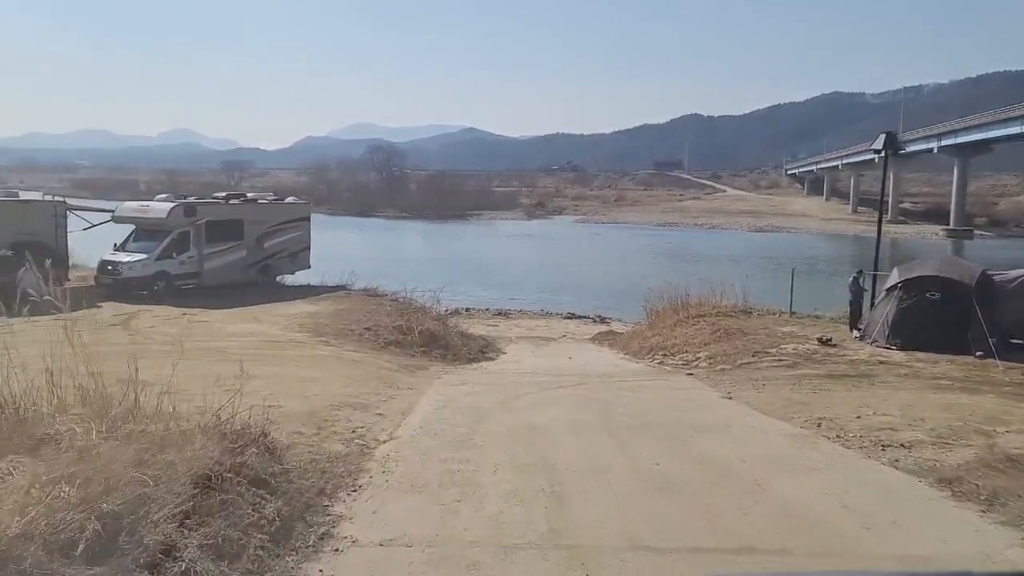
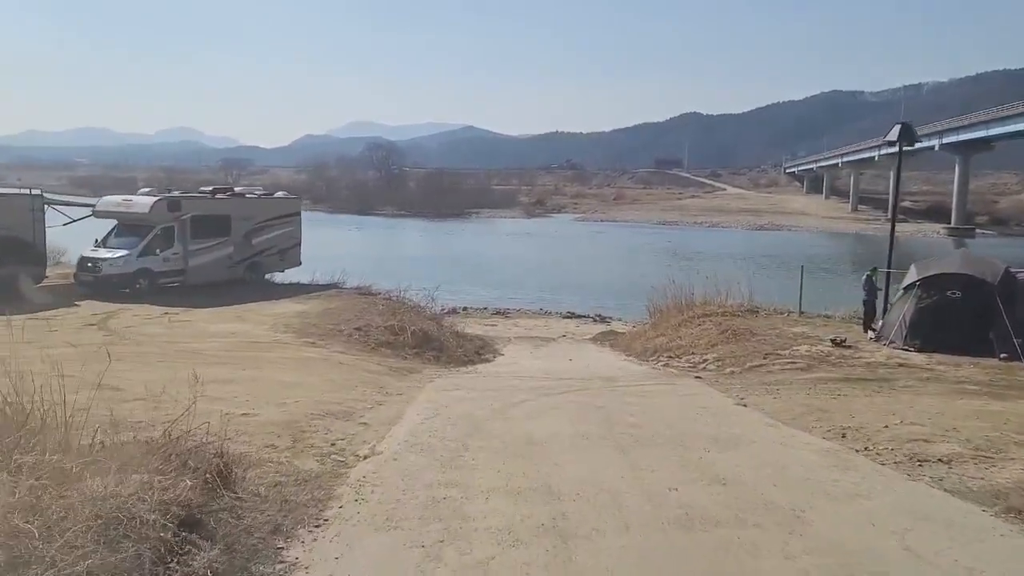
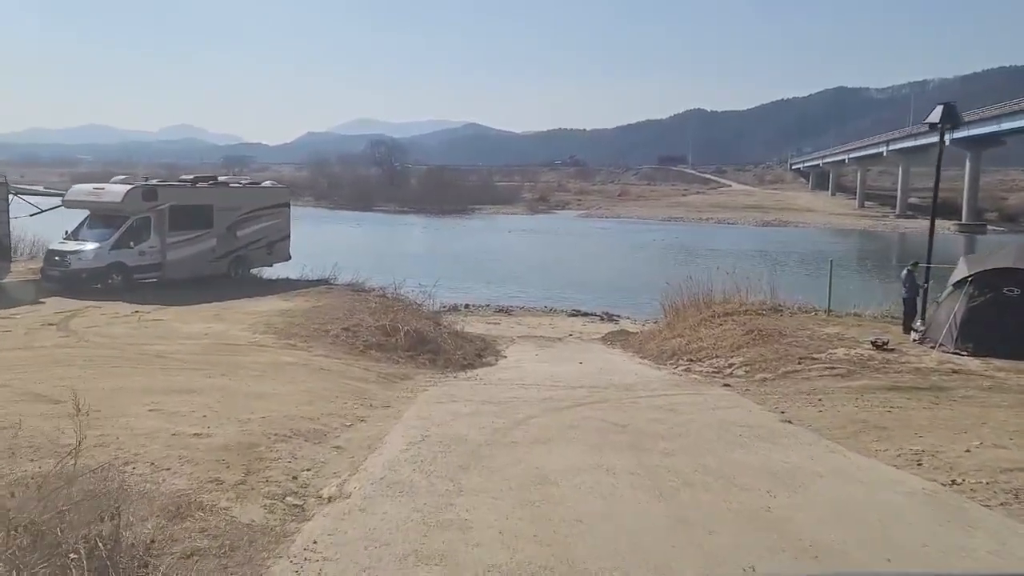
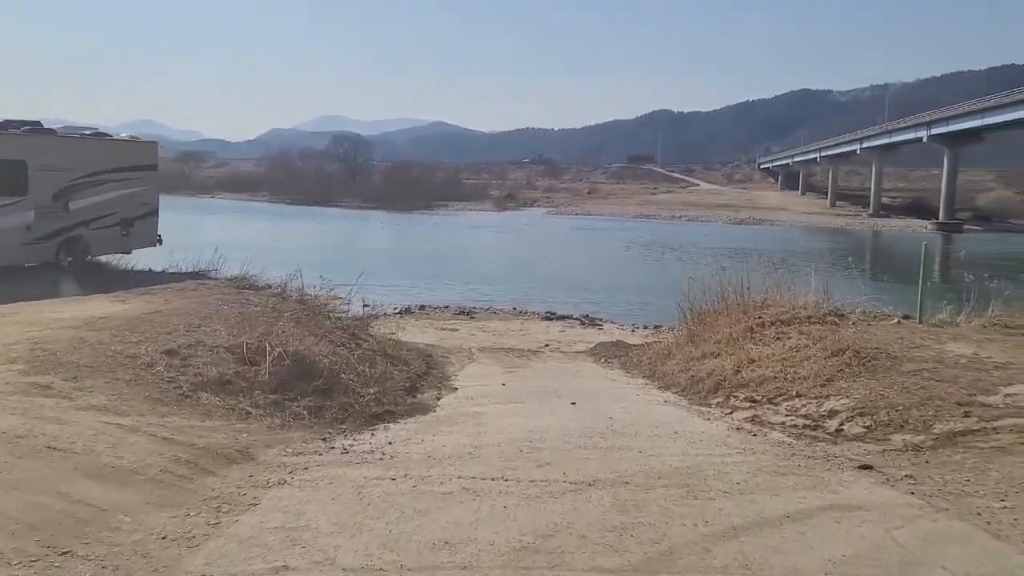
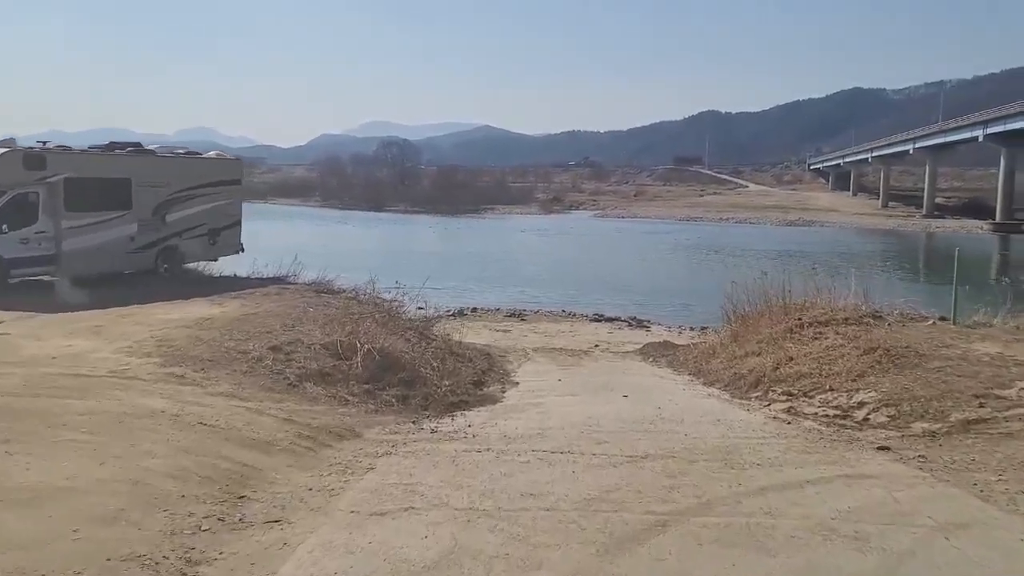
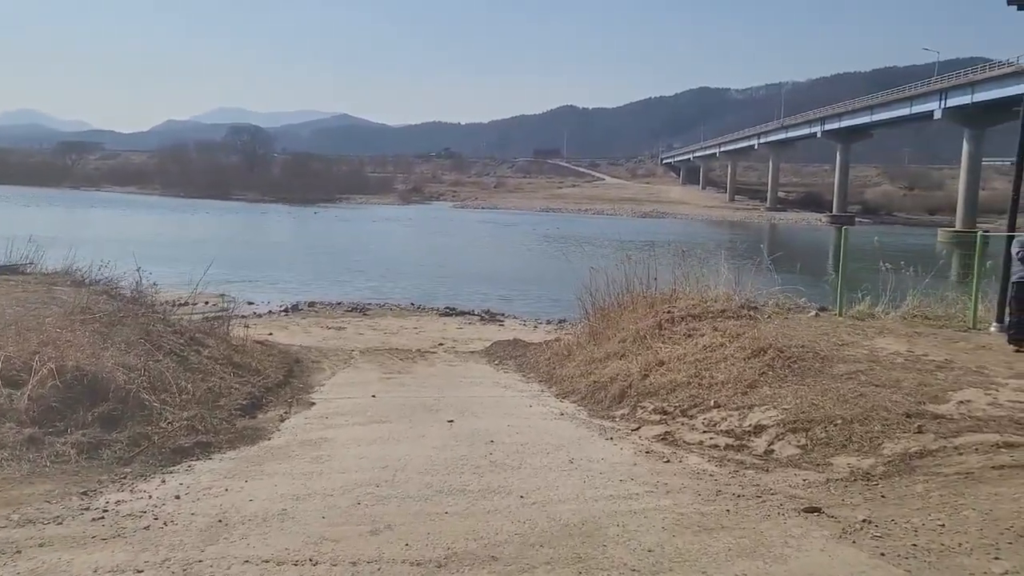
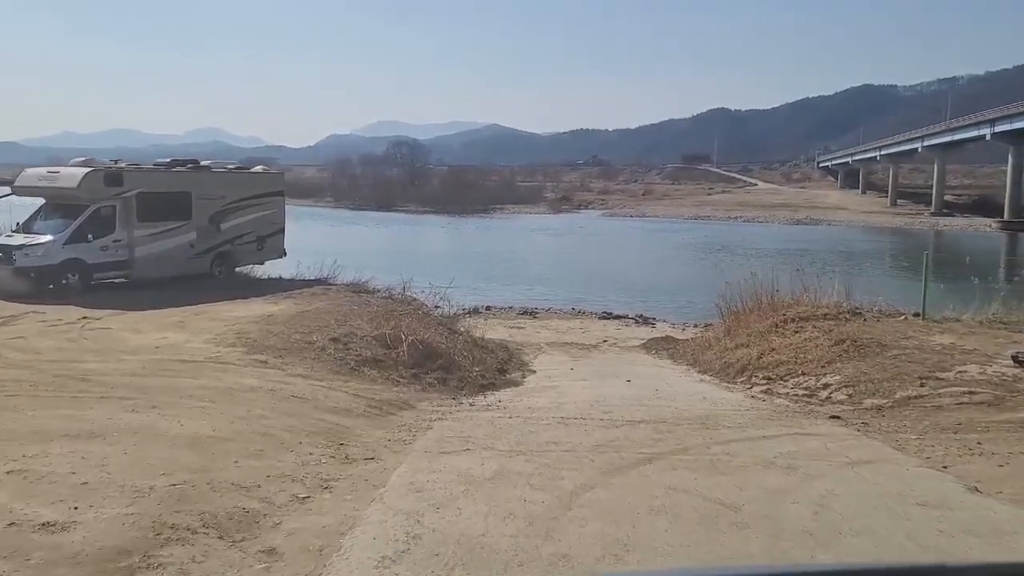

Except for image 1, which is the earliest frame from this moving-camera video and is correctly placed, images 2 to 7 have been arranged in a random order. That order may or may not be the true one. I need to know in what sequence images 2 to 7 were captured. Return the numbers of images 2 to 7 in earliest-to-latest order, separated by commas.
2, 3, 7, 5, 4, 6
